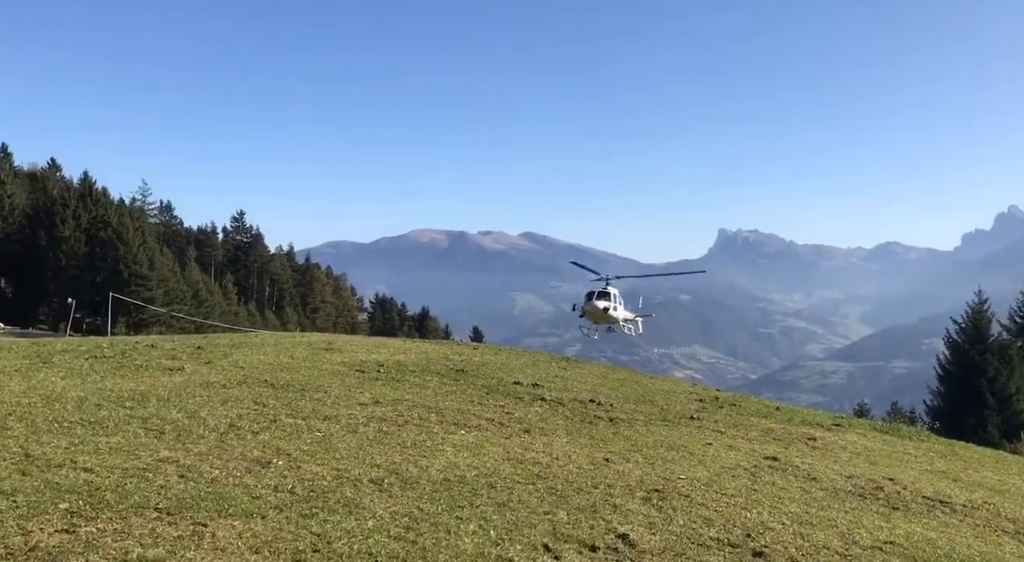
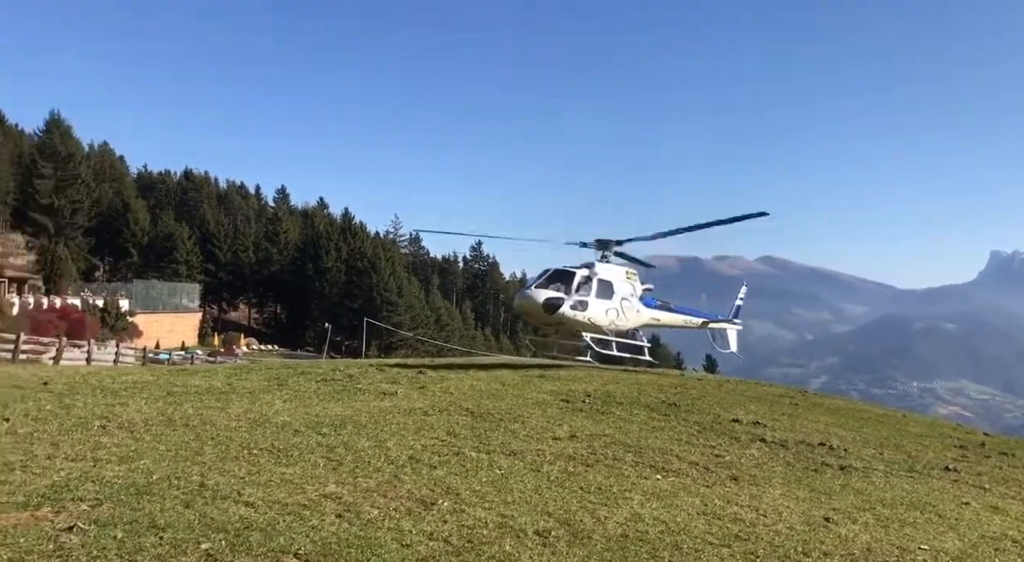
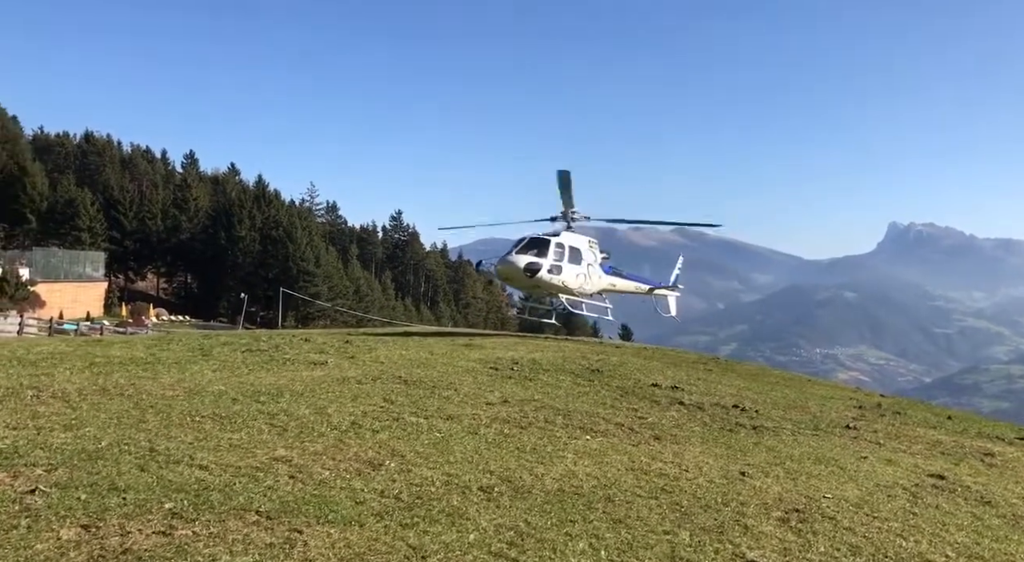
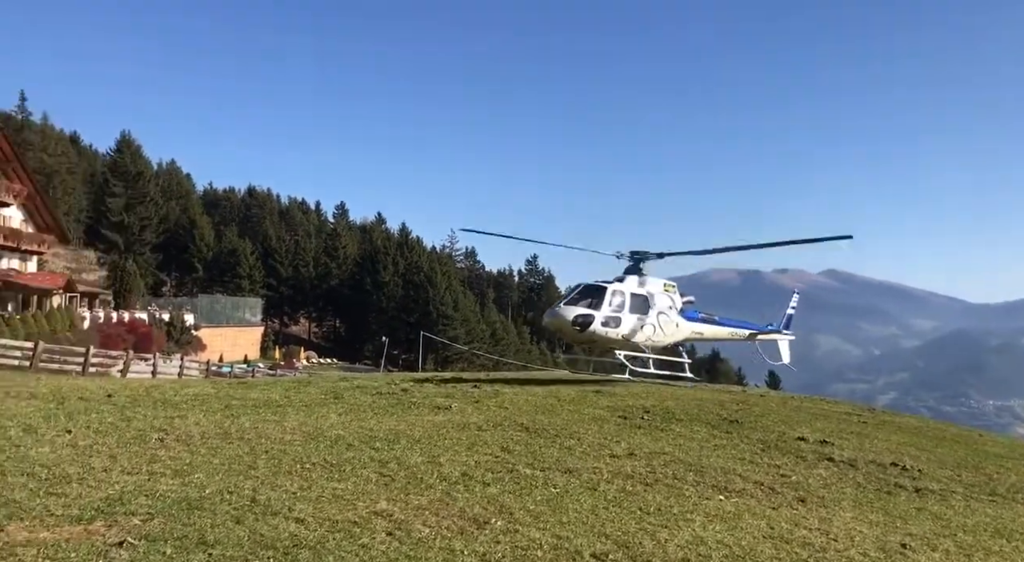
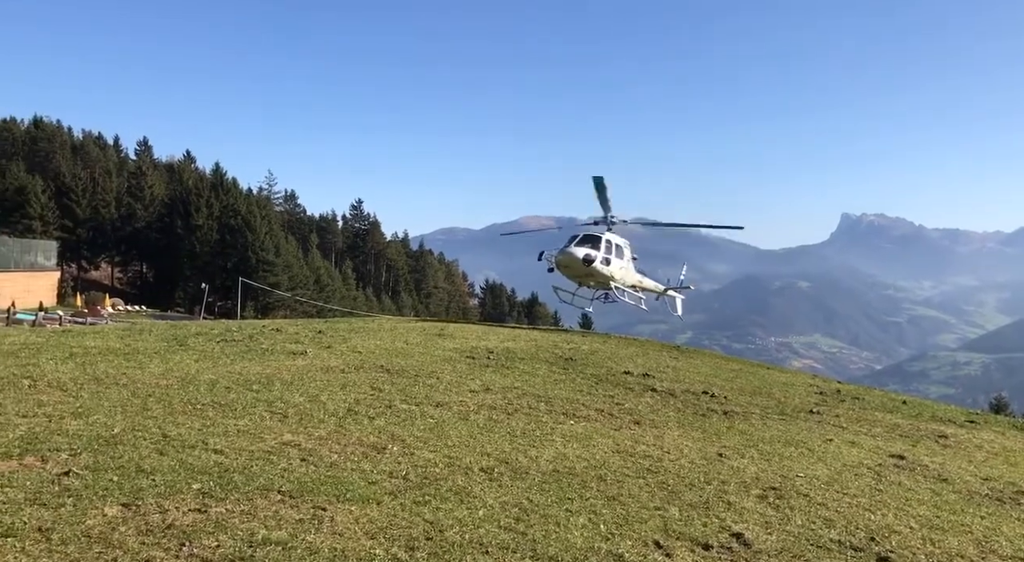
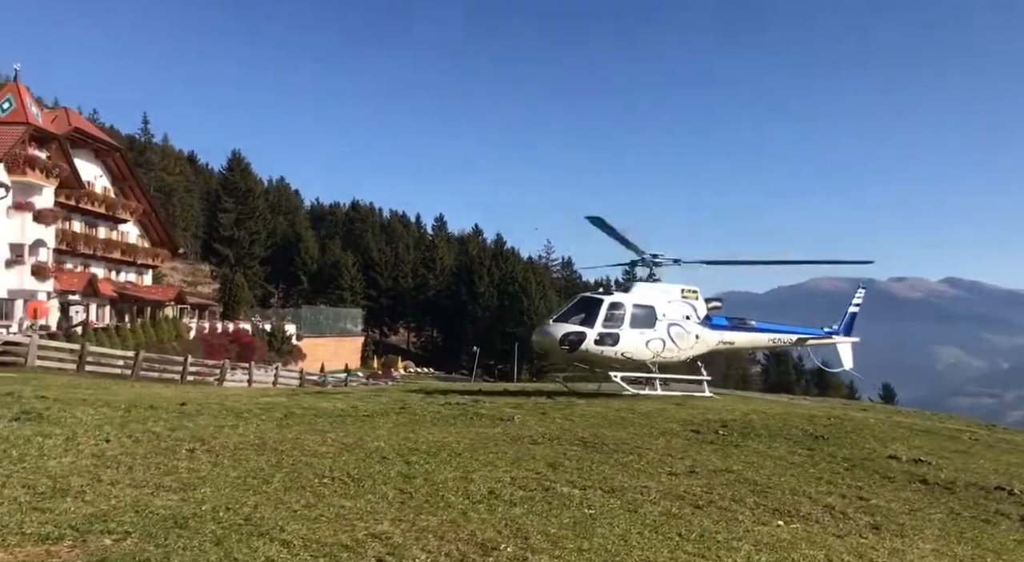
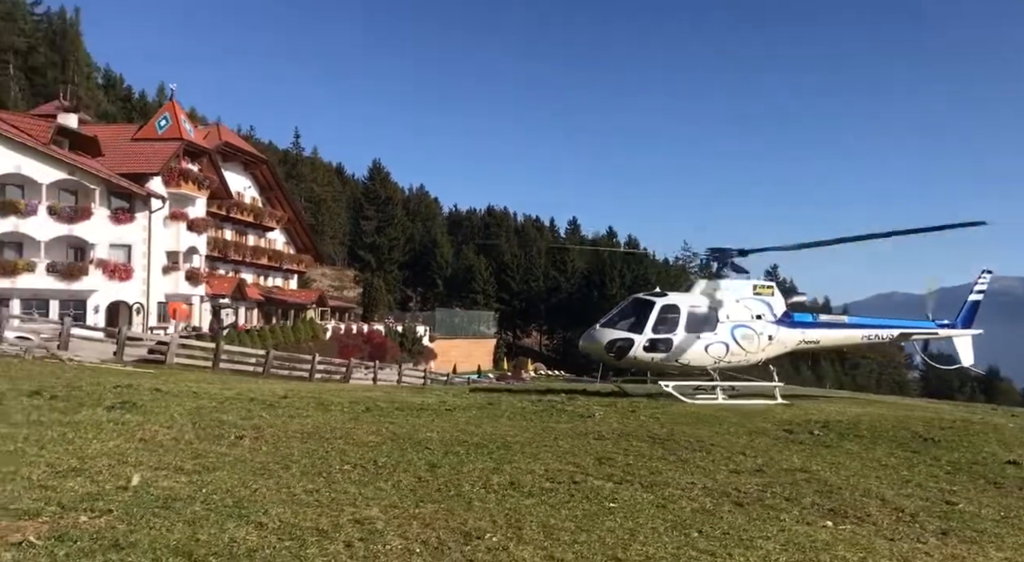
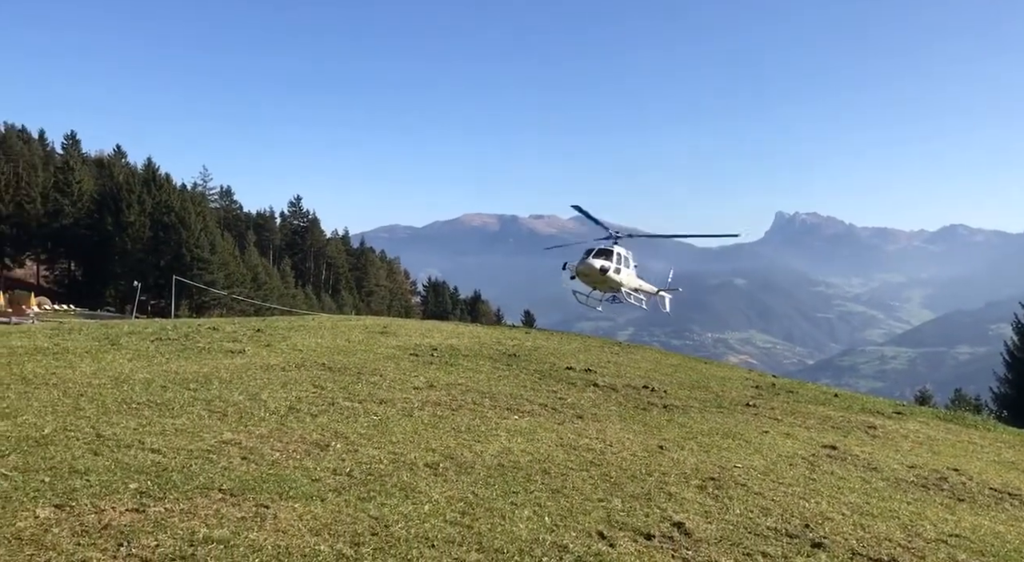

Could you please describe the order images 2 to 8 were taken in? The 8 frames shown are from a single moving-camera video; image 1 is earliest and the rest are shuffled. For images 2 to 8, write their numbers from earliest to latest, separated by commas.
8, 5, 3, 2, 4, 6, 7
